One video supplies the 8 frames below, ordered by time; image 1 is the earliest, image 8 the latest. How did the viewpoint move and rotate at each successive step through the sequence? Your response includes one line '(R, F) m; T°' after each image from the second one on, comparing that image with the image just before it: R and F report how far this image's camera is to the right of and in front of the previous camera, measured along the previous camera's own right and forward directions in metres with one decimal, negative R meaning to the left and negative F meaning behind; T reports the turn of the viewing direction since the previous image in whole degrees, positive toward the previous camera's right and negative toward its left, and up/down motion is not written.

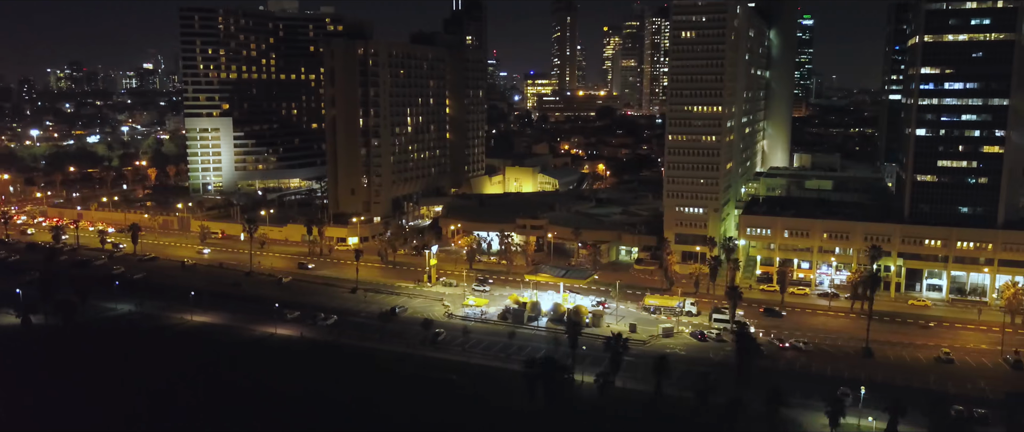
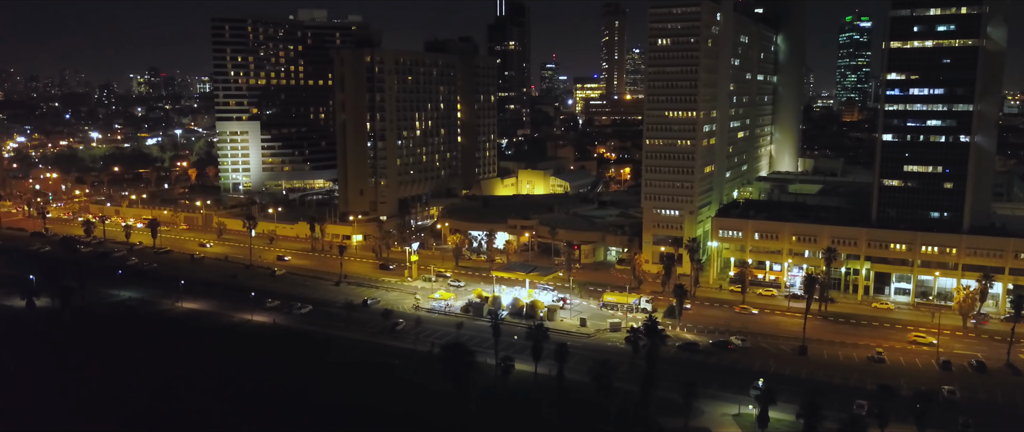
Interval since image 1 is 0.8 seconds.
(+10.1, -3.9) m; -5°
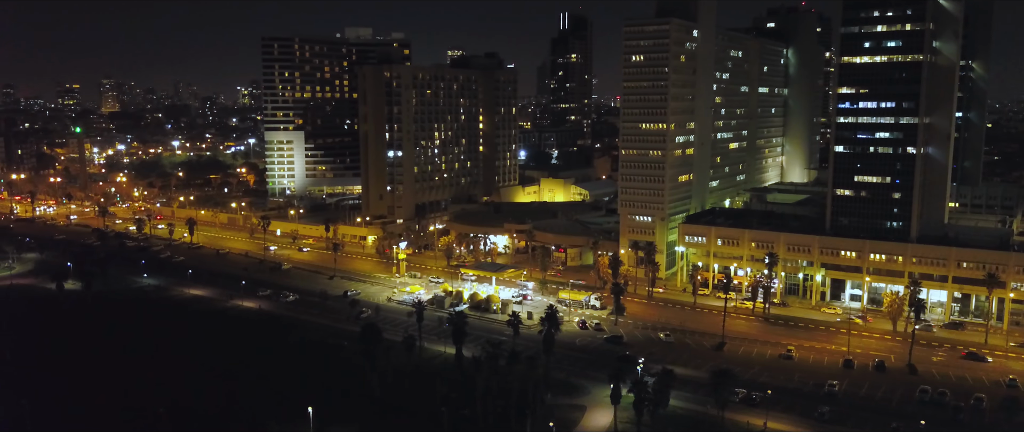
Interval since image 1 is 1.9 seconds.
(+14.1, -6.6) m; -7°
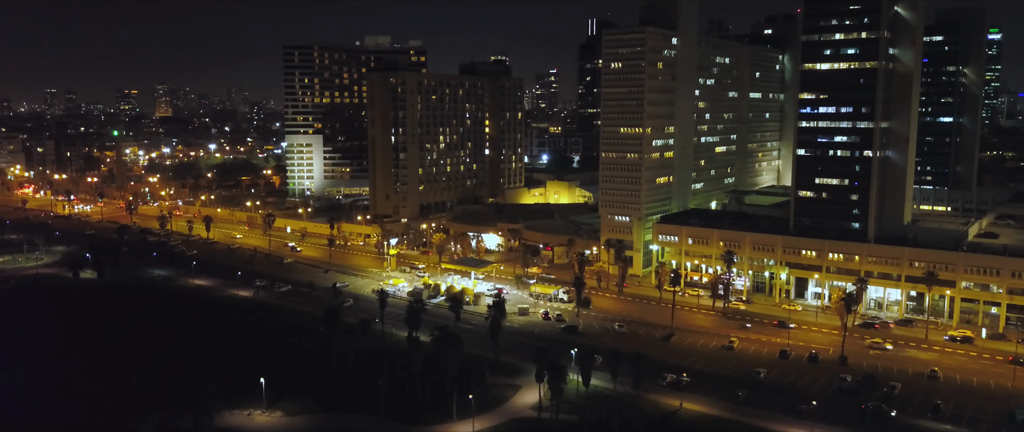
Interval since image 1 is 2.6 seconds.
(+8.3, -5.2) m; -3°
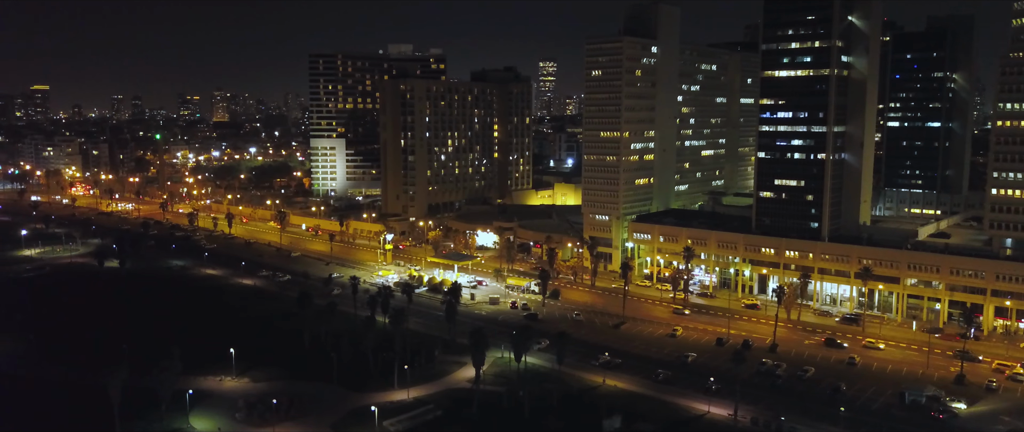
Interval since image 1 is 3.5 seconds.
(+9.3, -6.7) m; -4°
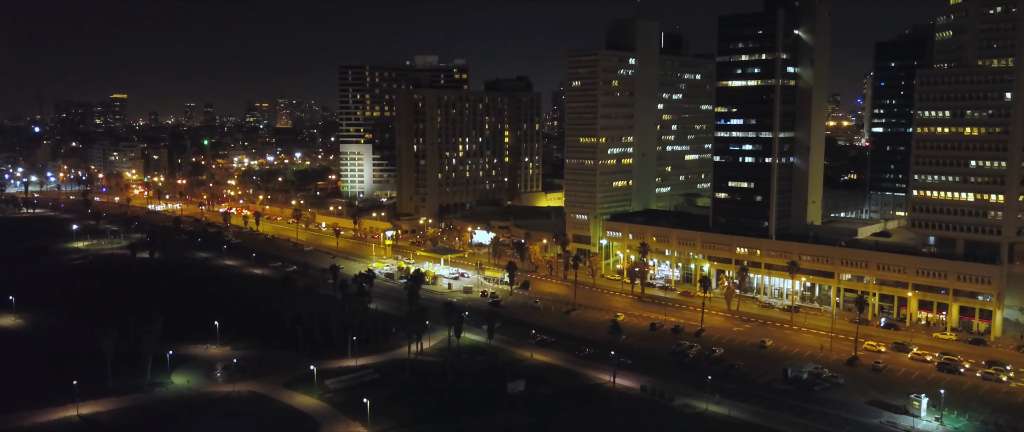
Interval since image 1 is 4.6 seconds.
(+11.6, -9.3) m; -5°
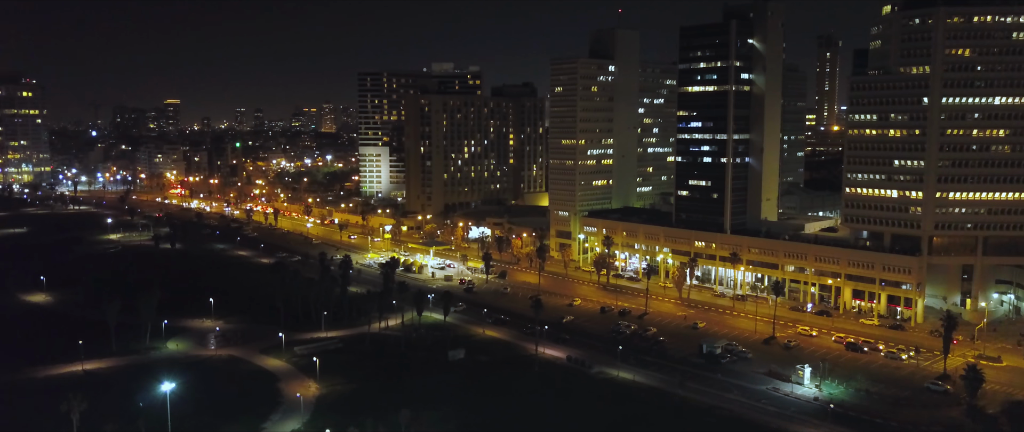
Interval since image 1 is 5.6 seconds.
(+9.7, -9.0) m; -3°
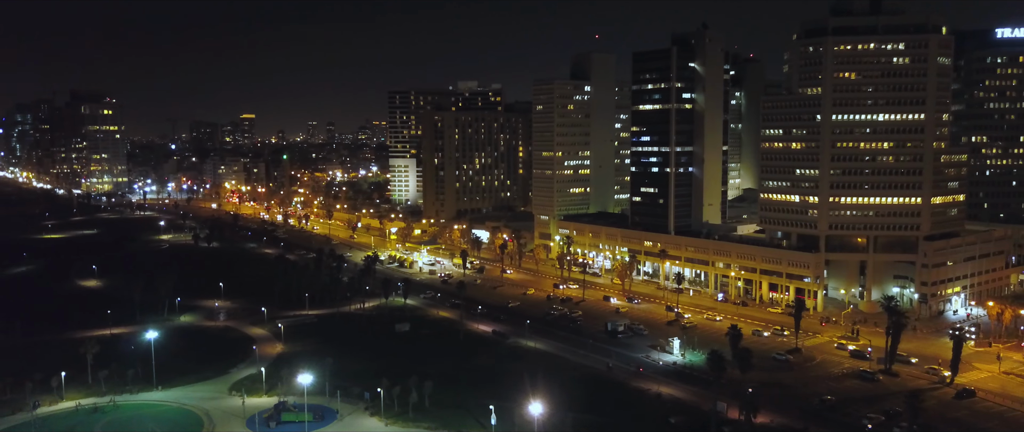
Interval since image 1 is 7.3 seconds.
(+15.2, -15.5) m; -5°
